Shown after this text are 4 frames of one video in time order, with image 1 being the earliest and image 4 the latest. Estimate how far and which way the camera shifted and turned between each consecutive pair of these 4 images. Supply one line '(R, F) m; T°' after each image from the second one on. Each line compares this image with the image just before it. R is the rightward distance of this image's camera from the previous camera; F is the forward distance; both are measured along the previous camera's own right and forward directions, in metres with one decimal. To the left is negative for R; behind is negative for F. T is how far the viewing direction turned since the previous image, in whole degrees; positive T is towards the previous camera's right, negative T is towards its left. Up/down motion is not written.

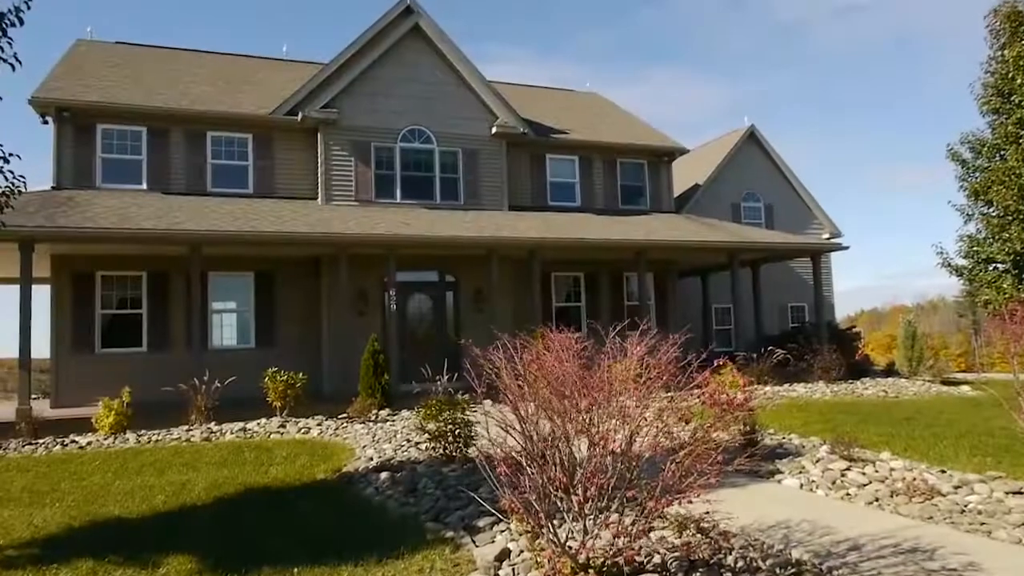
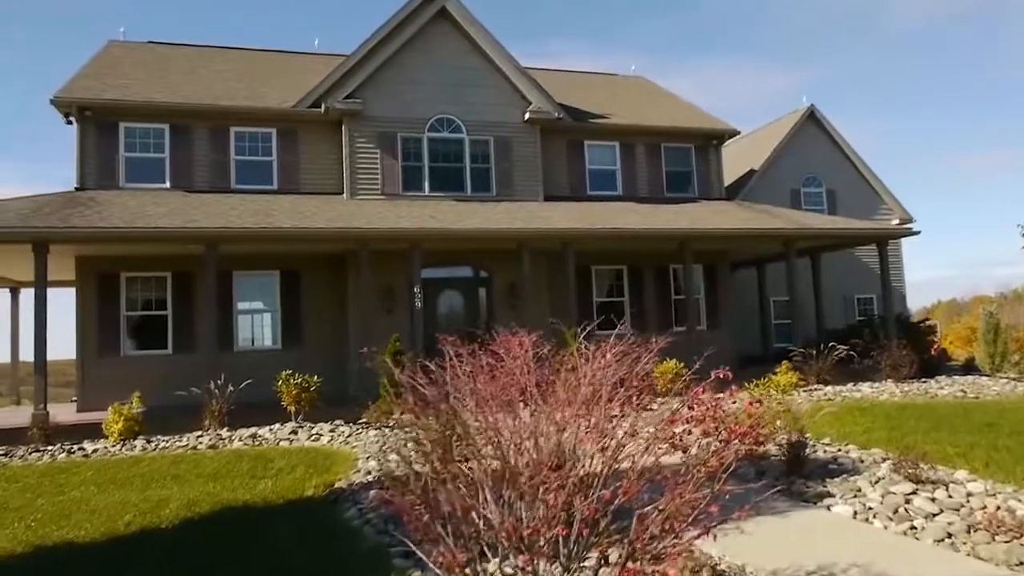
(+0.5, +1.0) m; -5°
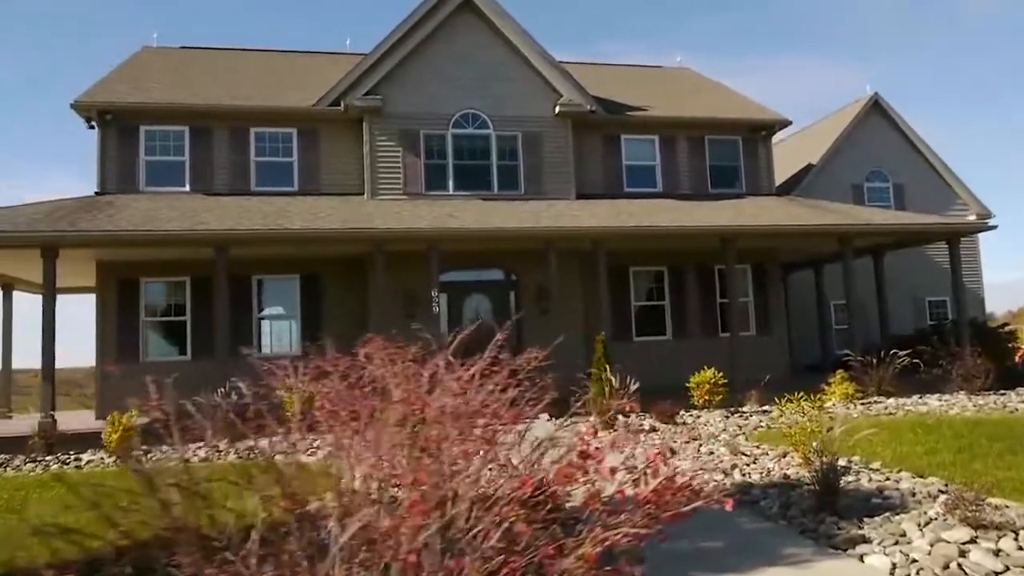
(+0.7, +1.0) m; -5°
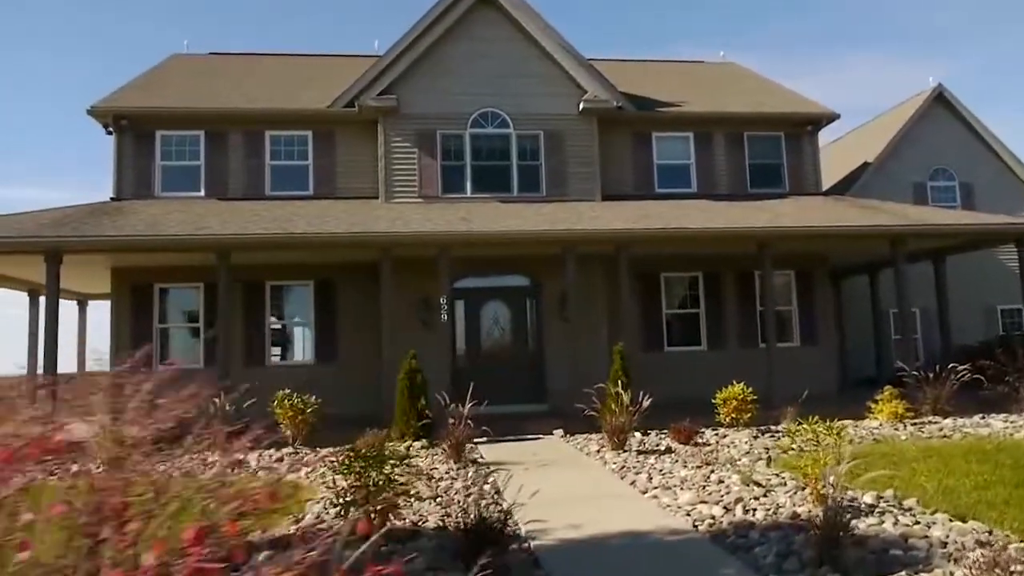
(+0.8, +0.9) m; -5°
